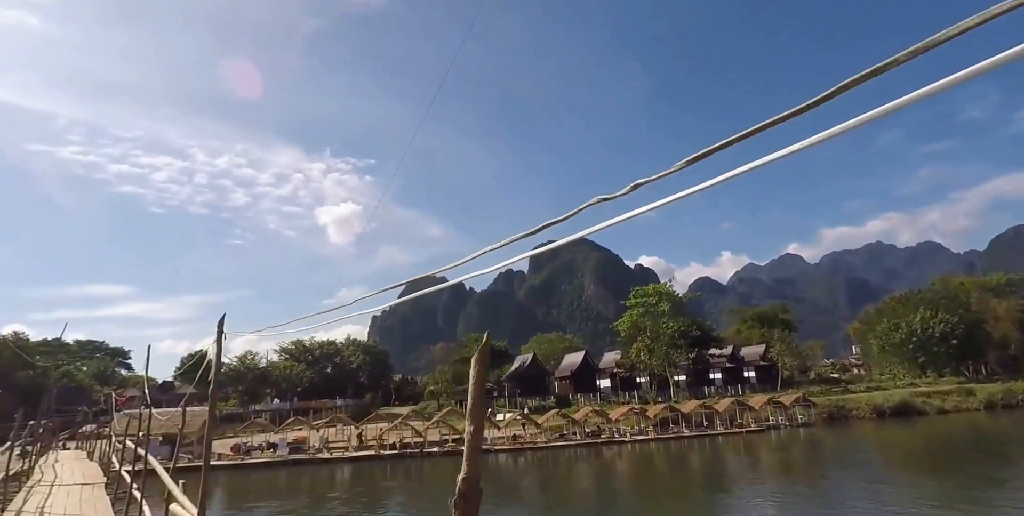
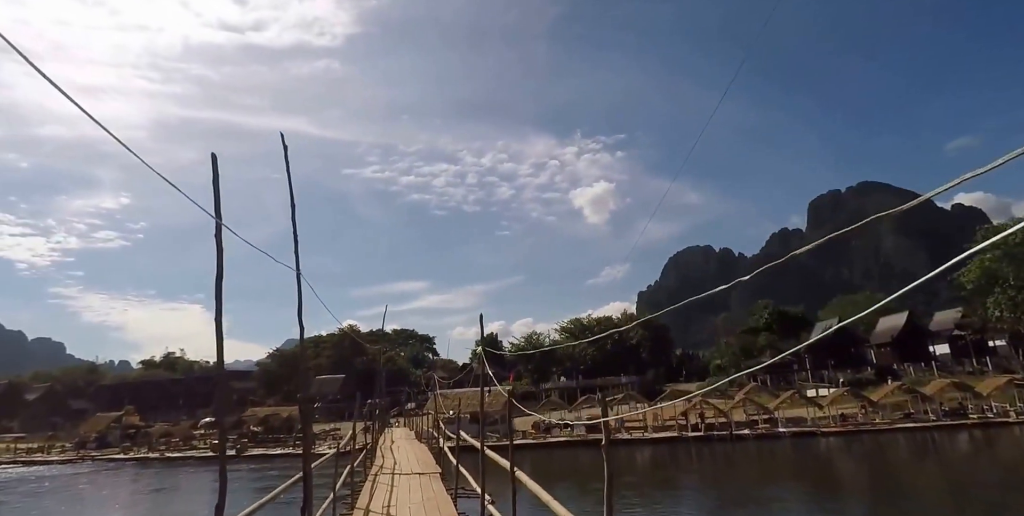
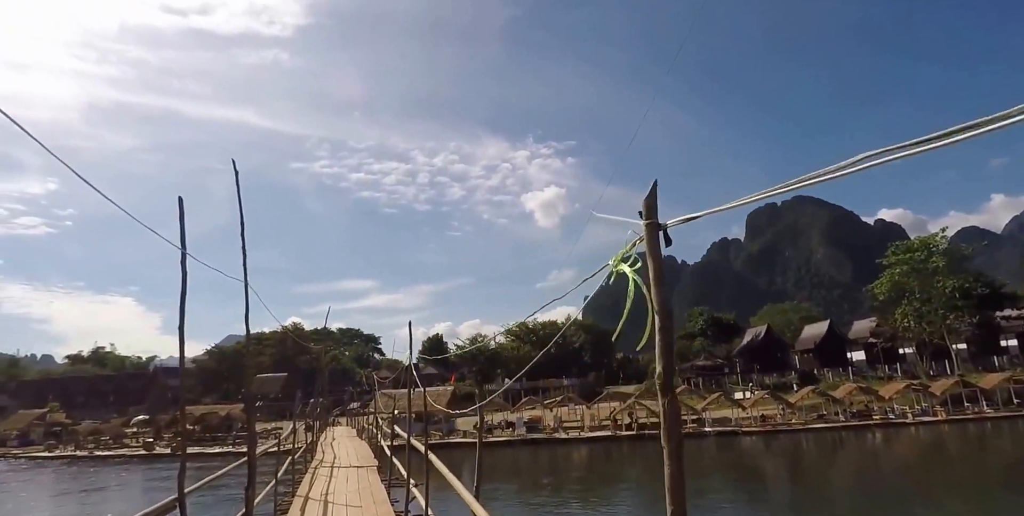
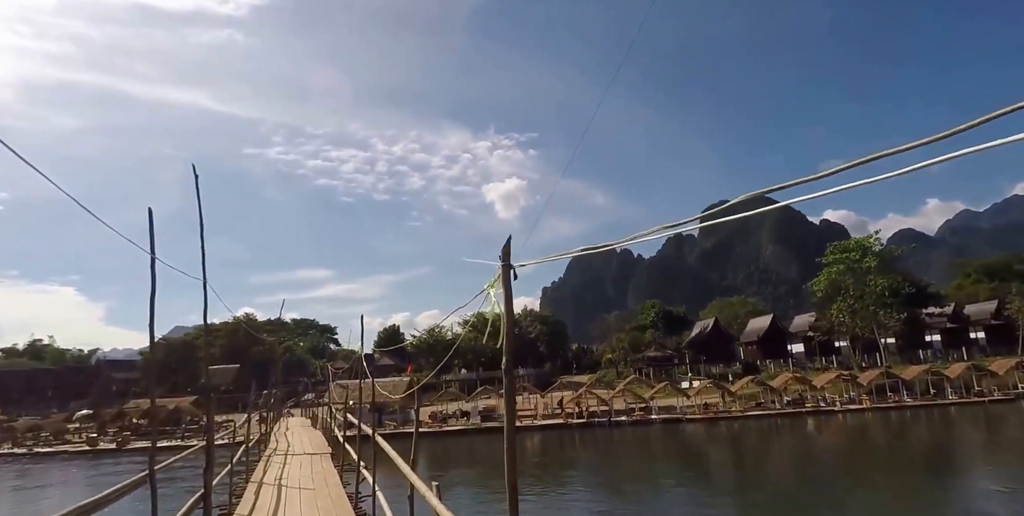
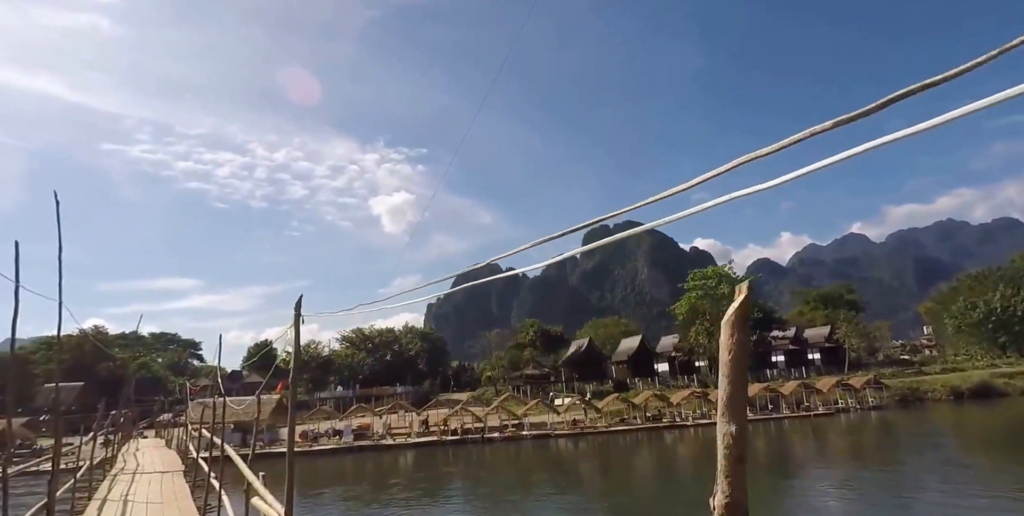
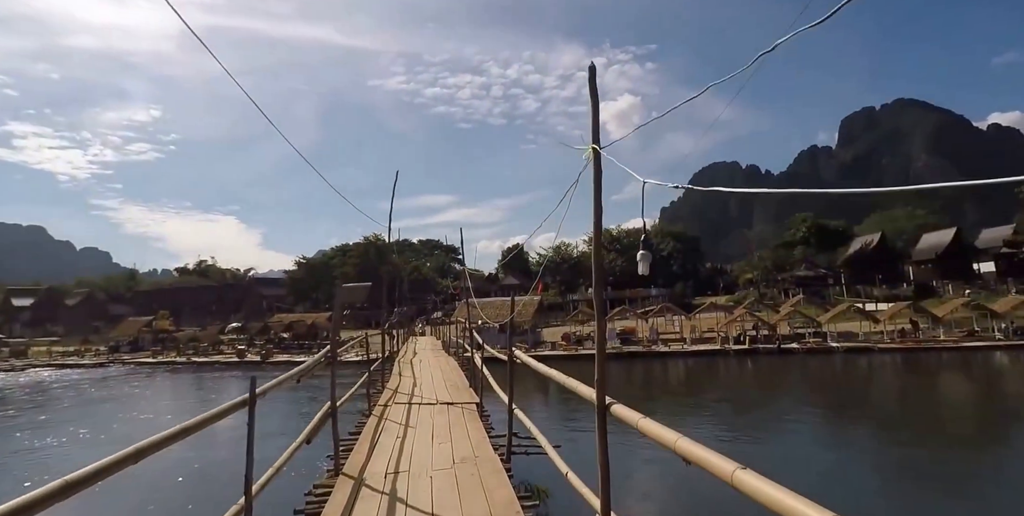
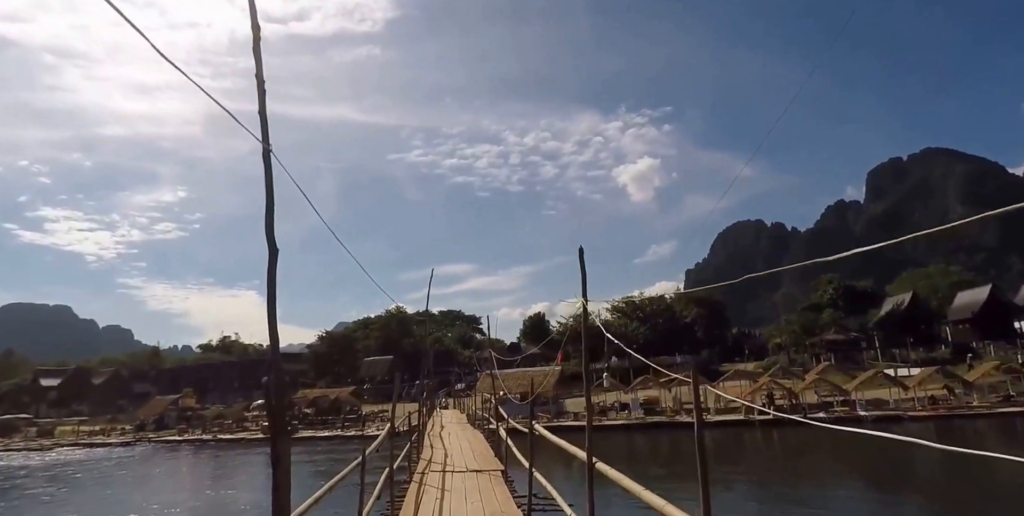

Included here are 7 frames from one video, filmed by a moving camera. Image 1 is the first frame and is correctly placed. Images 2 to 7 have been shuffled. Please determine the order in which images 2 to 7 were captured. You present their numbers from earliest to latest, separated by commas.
5, 4, 3, 2, 7, 6
